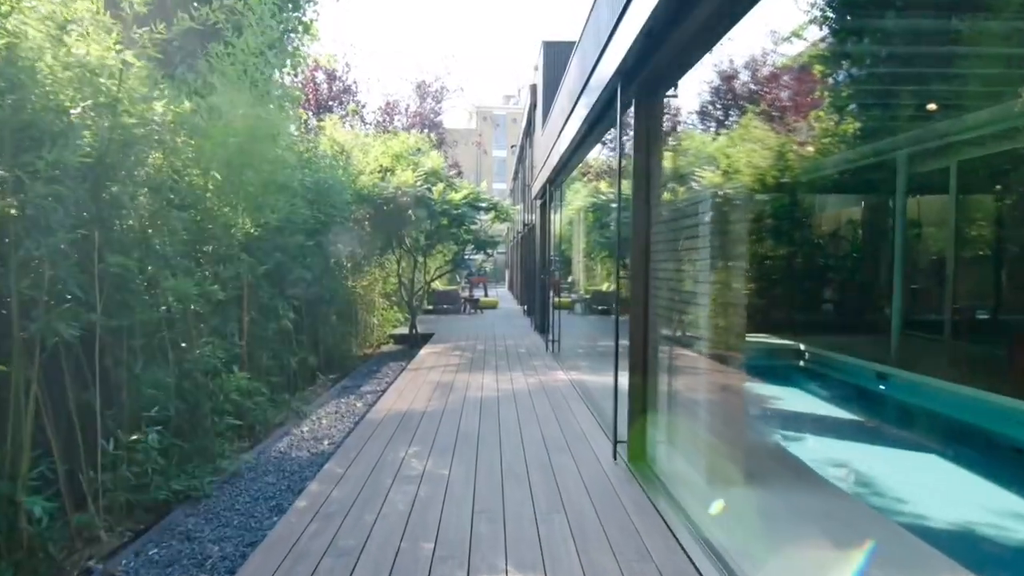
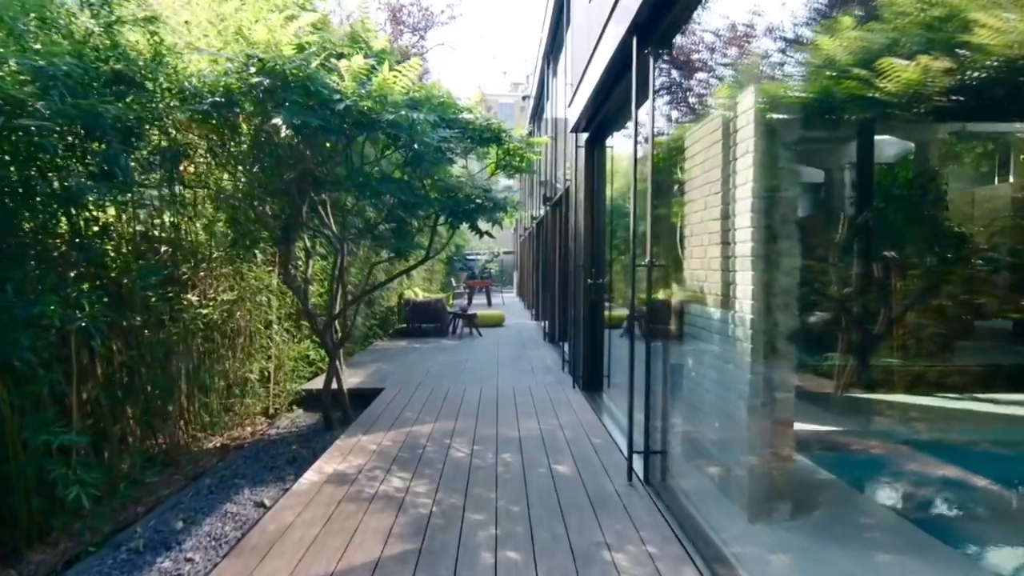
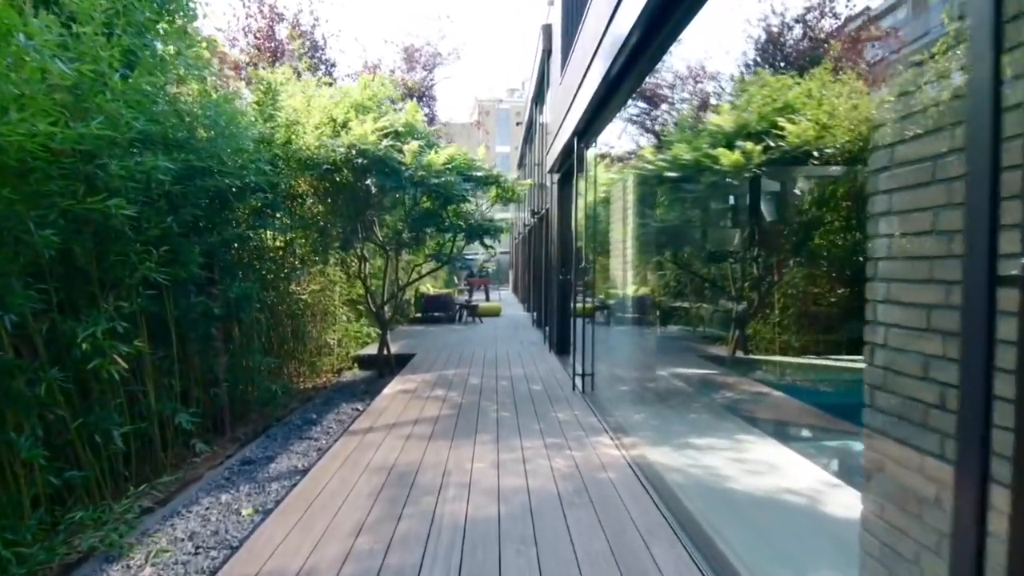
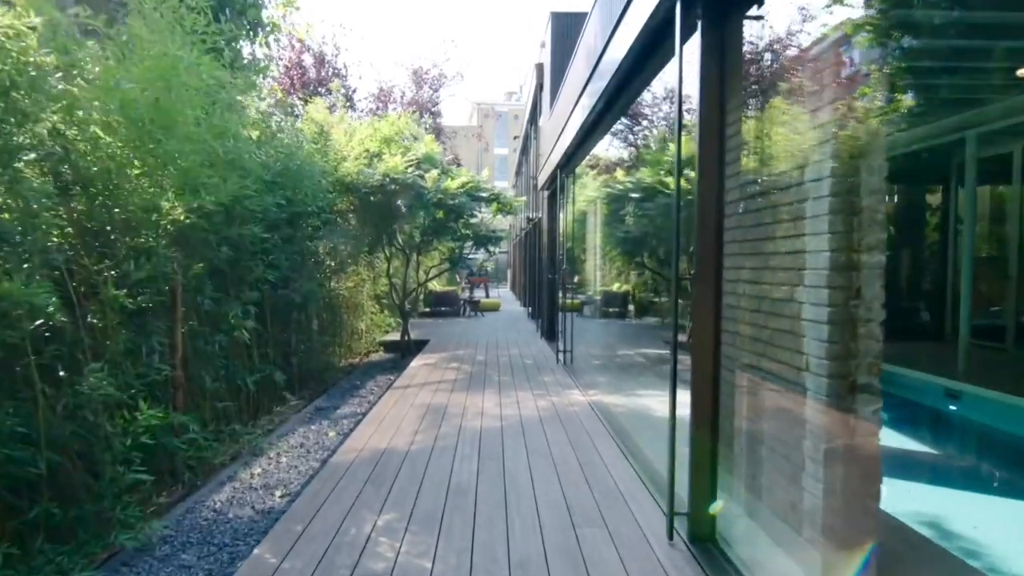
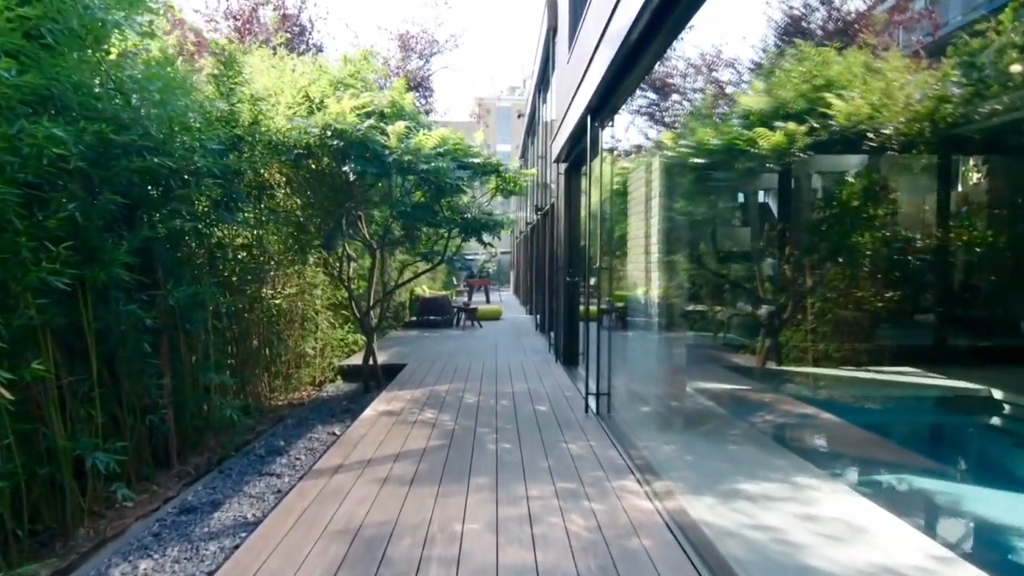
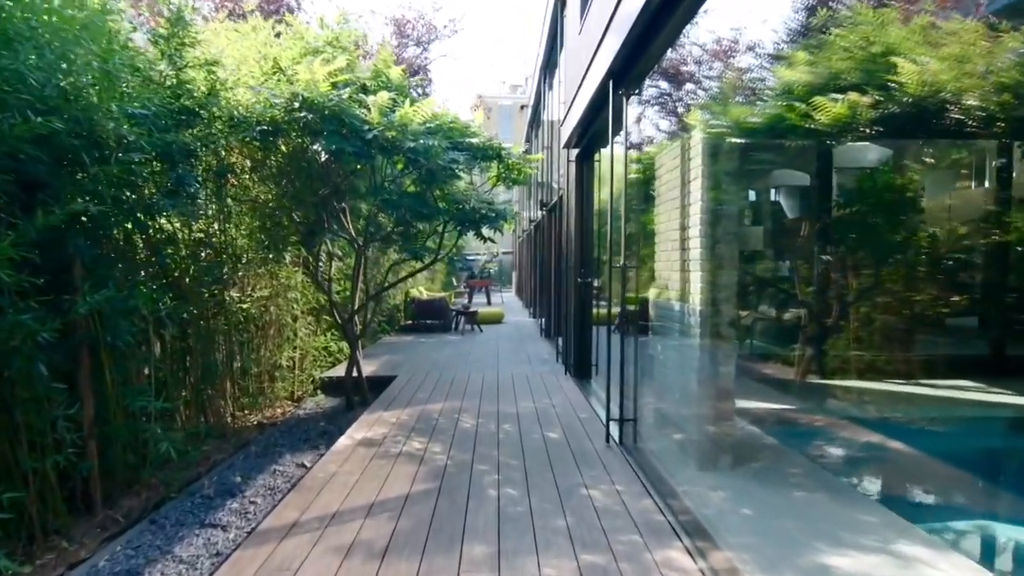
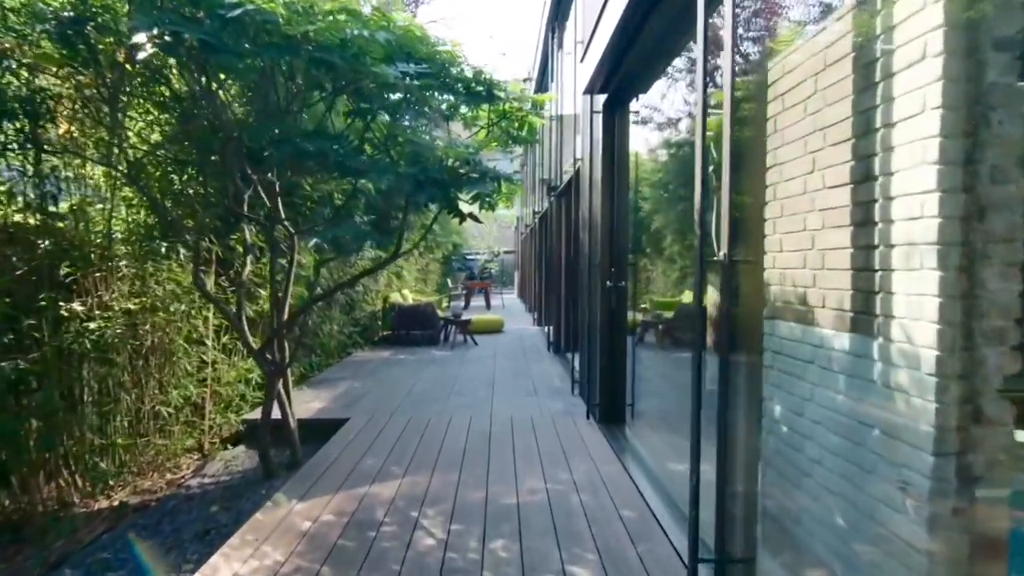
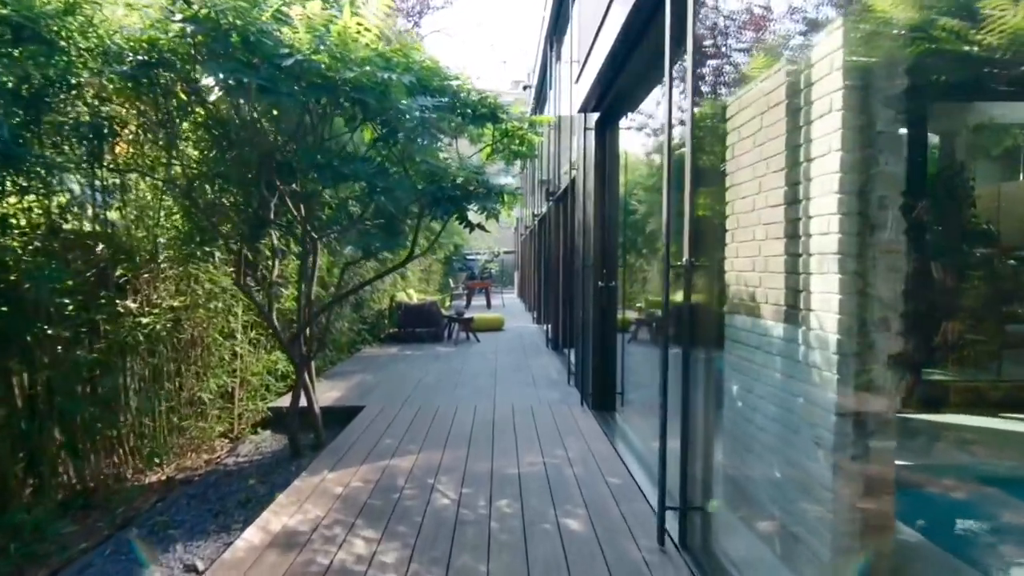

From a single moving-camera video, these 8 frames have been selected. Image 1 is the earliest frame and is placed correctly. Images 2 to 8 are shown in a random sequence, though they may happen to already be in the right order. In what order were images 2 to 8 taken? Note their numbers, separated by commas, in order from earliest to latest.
4, 3, 5, 6, 2, 8, 7
